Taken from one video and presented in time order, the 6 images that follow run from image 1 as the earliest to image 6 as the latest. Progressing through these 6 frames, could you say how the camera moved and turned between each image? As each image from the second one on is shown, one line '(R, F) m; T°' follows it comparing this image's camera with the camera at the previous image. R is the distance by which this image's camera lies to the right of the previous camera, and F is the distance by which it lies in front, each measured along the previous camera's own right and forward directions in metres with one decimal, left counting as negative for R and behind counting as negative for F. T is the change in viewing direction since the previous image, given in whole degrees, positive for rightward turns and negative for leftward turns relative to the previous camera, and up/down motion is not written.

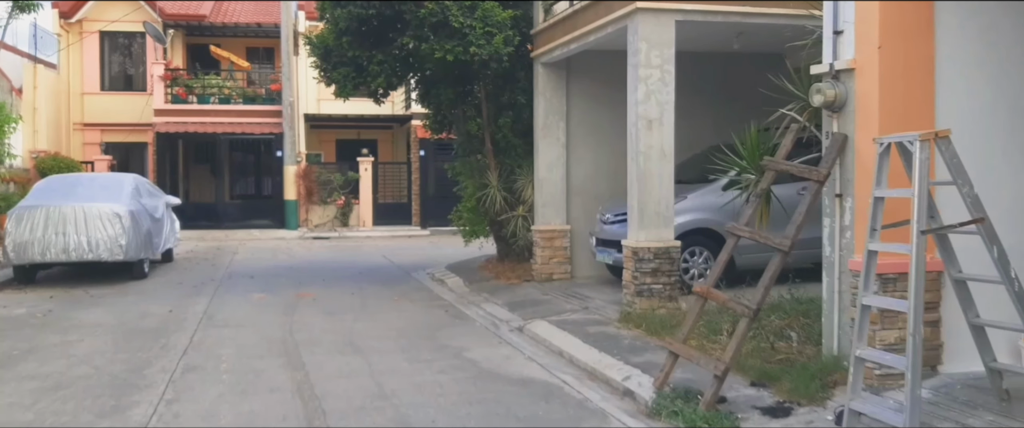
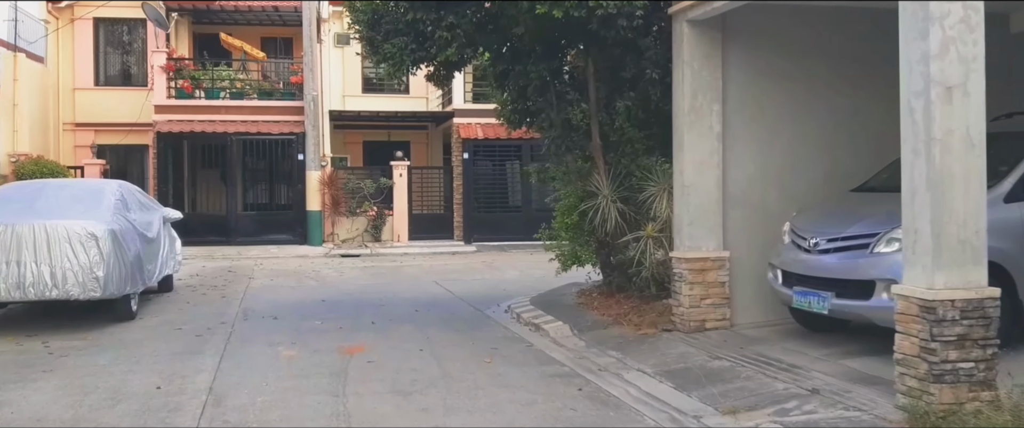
(-1.3, +3.4) m; -1°
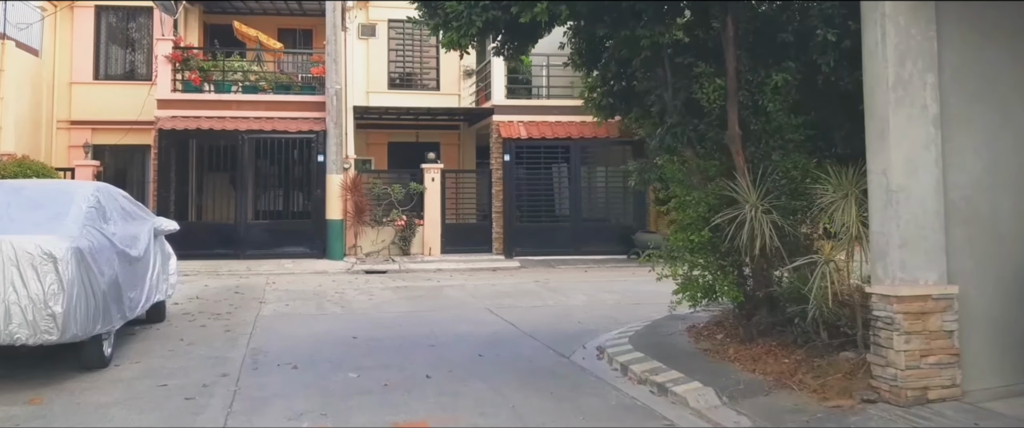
(-0.8, +2.5) m; -1°
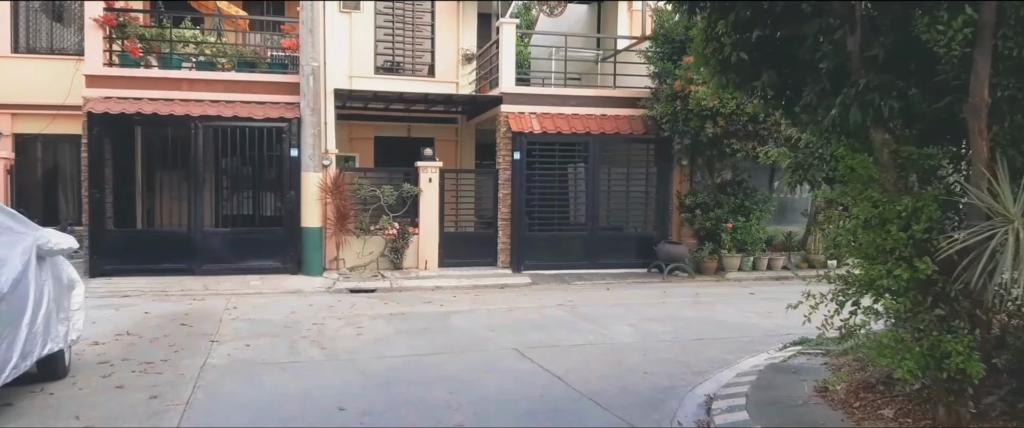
(-0.6, +2.7) m; +2°
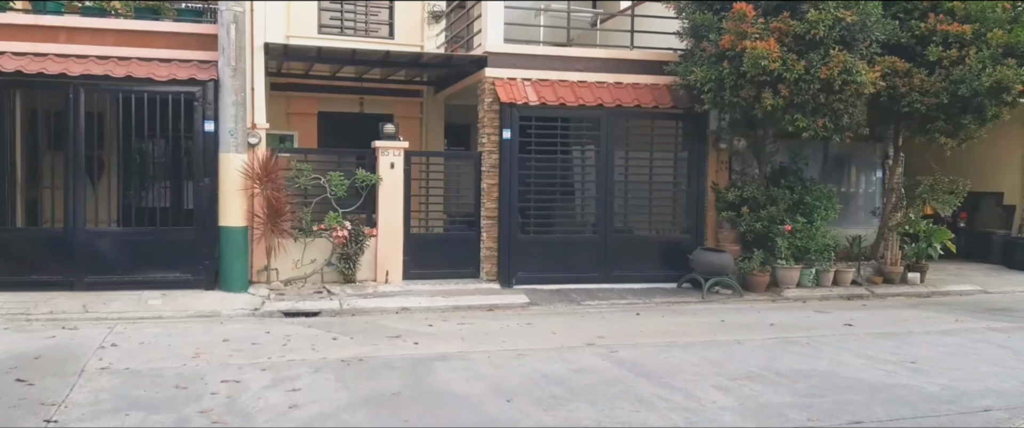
(-0.7, +3.7) m; +4°
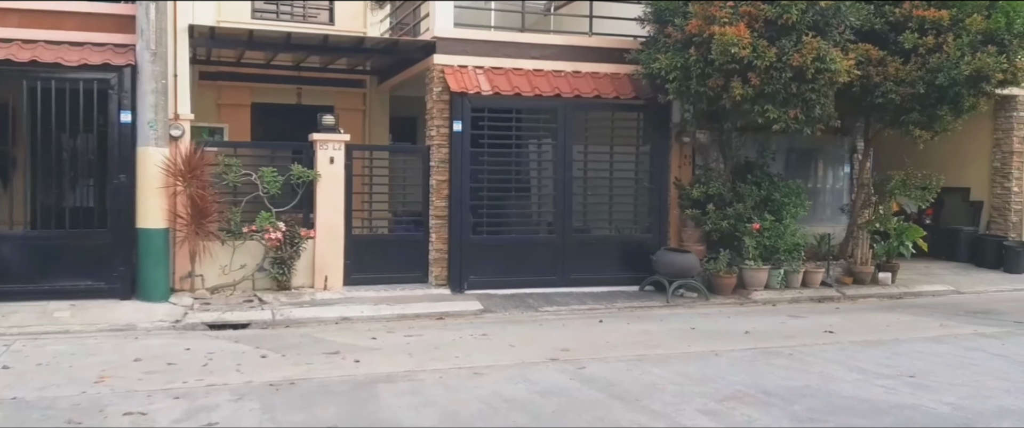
(-0.1, +0.9) m; +4°
